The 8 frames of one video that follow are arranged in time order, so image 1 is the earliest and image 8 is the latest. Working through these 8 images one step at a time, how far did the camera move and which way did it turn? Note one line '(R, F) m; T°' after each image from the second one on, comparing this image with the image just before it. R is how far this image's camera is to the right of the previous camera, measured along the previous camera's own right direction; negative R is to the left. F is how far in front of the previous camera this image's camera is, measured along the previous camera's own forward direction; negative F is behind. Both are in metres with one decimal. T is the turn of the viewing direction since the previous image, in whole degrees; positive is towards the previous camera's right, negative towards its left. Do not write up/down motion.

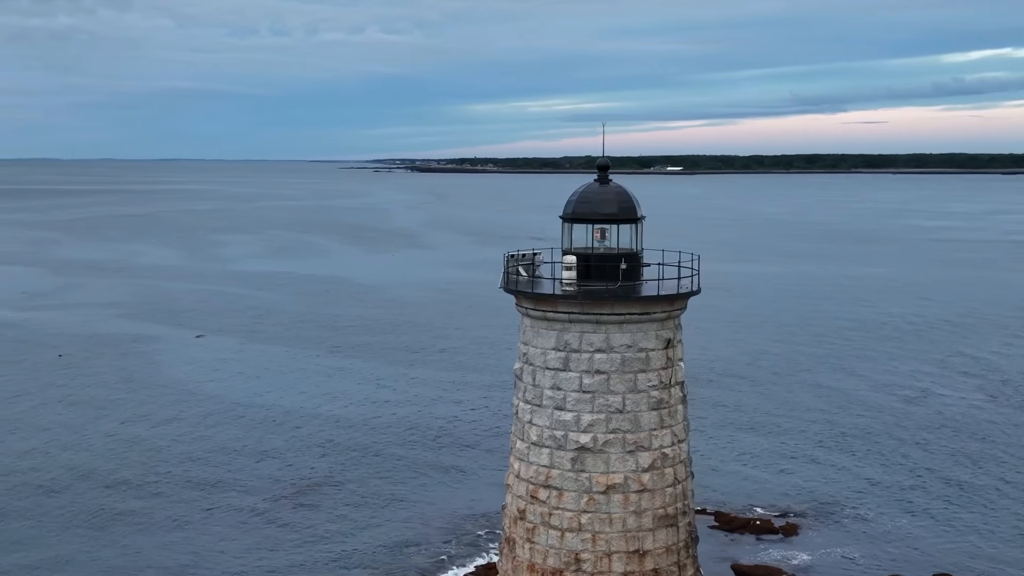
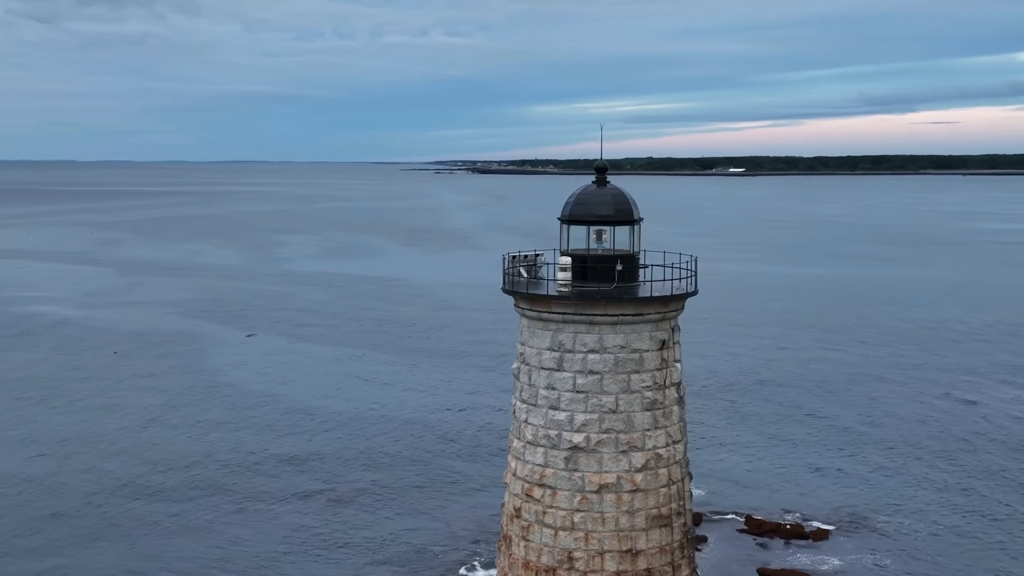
(+0.6, -0.1) m; -3°
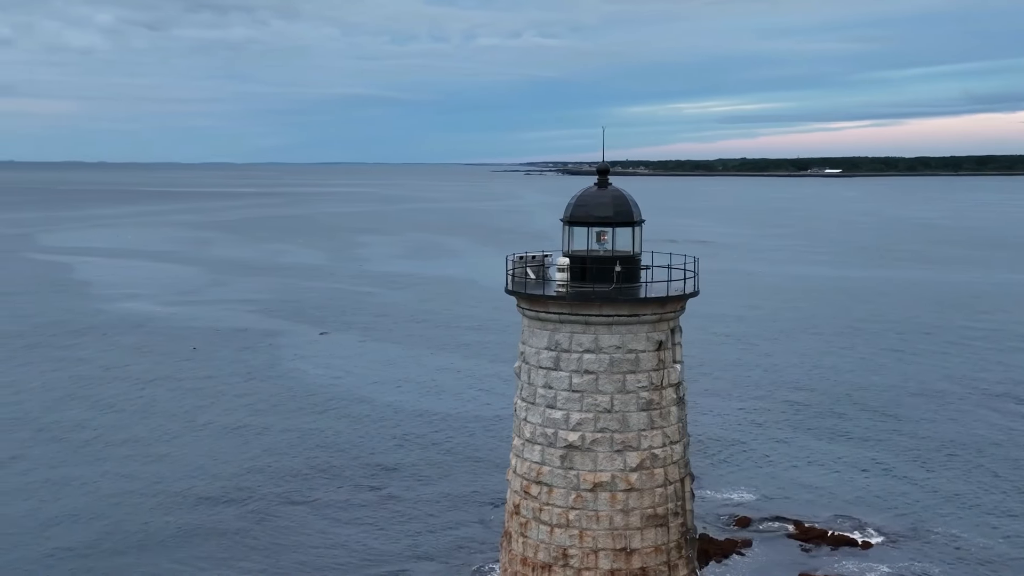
(+0.8, -0.1) m; -5°
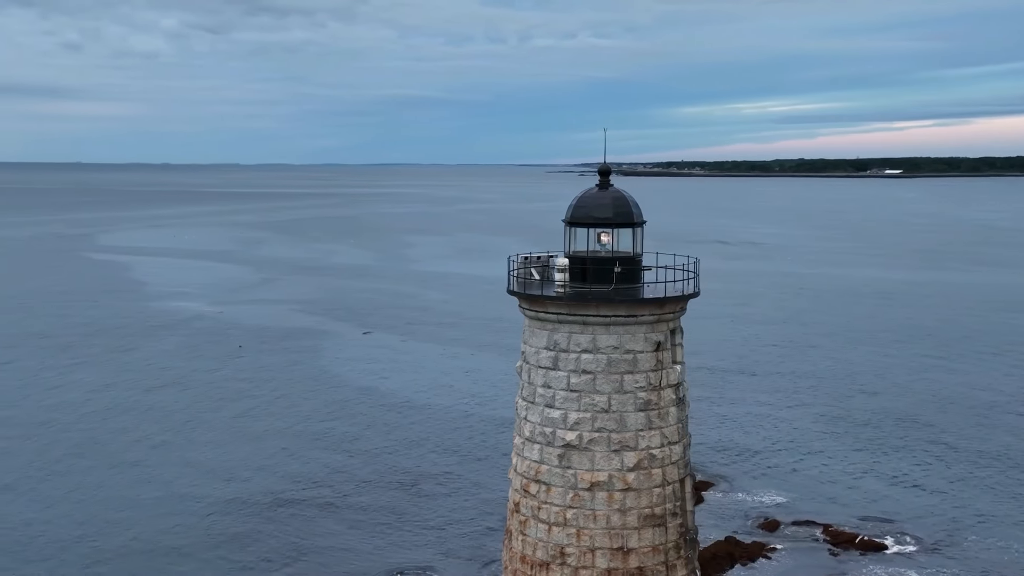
(+0.5, -0.1) m; -3°
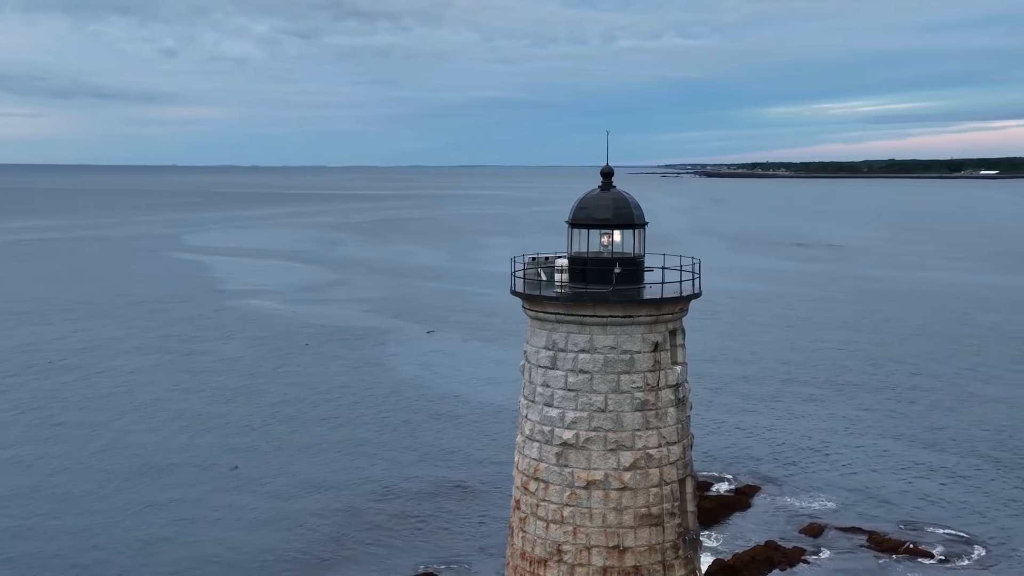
(+0.7, -0.1) m; -4°
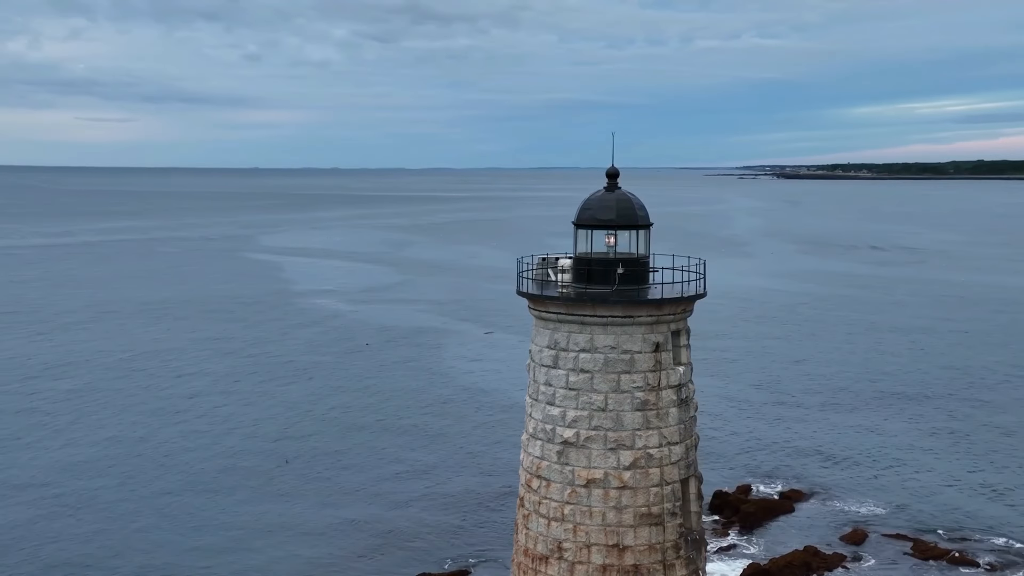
(+0.7, -0.1) m; -4°
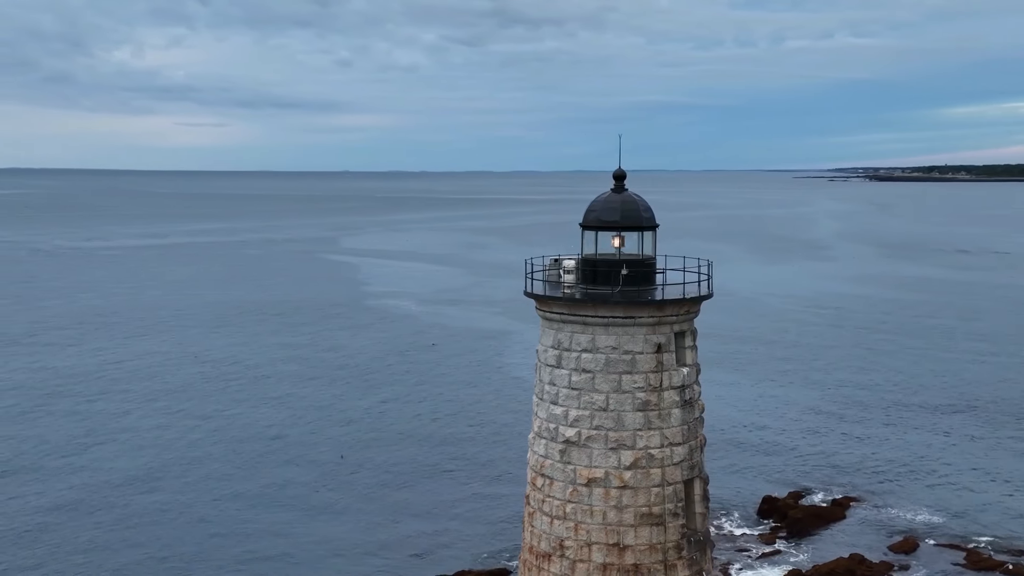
(+0.7, -0.1) m; -4°
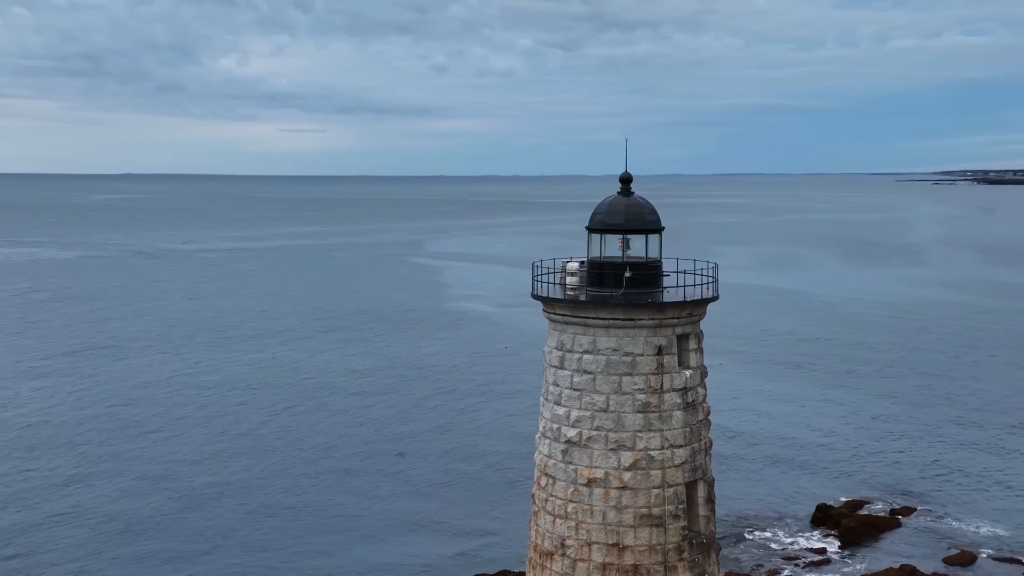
(+0.8, -0.1) m; -5°
